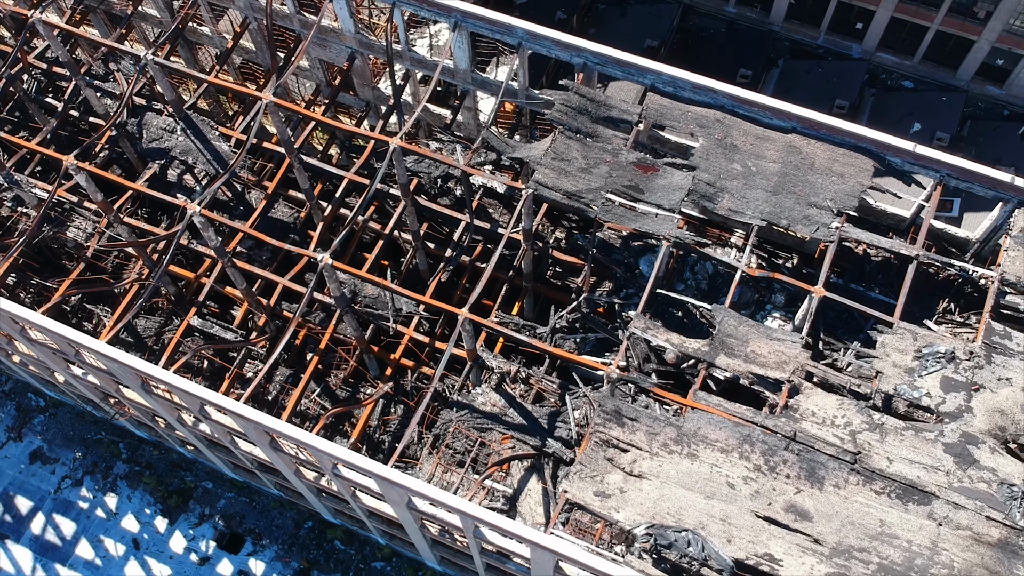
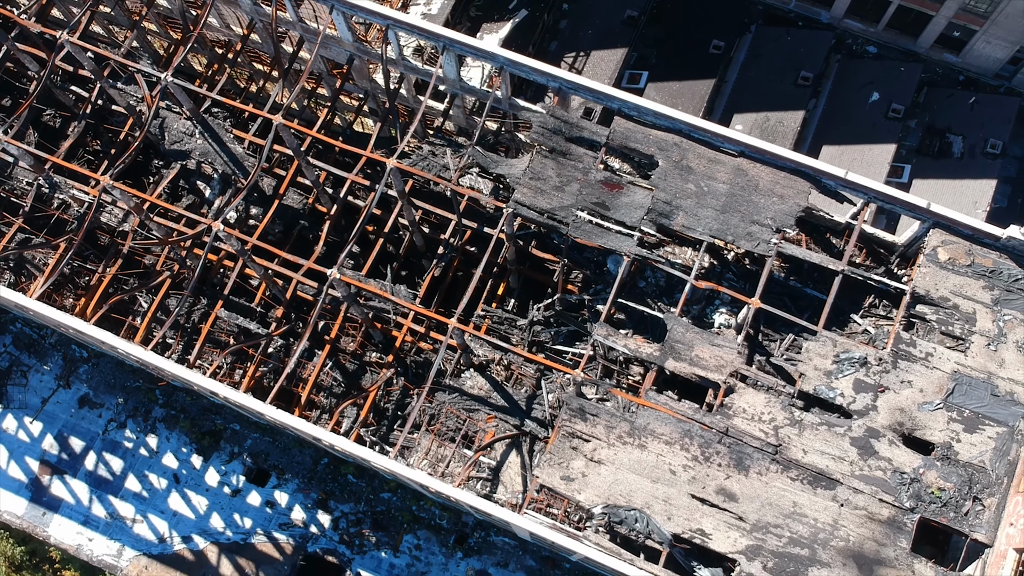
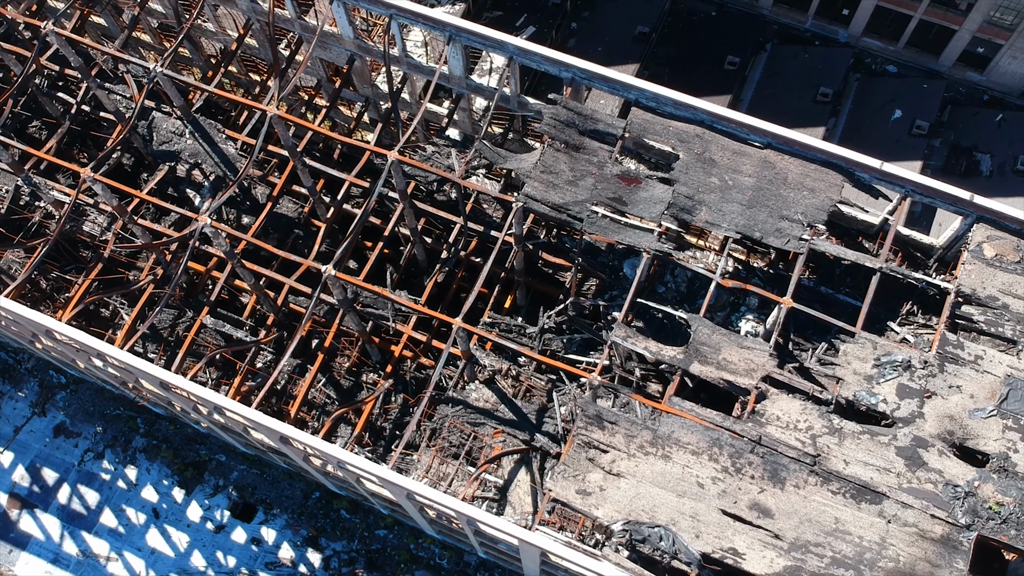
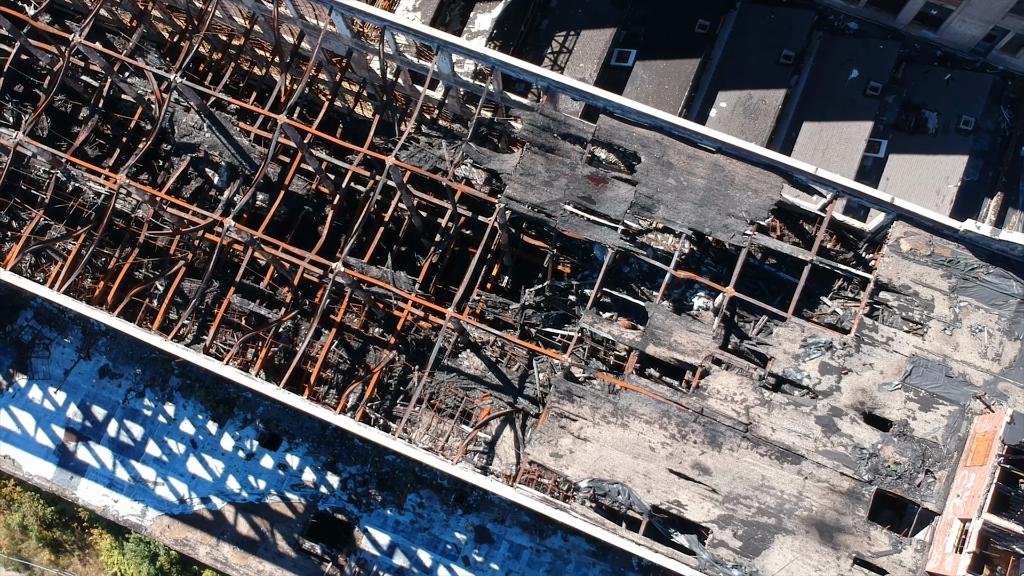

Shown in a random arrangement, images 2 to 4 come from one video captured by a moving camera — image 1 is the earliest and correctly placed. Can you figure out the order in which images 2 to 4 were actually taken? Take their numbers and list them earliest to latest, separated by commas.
3, 2, 4
